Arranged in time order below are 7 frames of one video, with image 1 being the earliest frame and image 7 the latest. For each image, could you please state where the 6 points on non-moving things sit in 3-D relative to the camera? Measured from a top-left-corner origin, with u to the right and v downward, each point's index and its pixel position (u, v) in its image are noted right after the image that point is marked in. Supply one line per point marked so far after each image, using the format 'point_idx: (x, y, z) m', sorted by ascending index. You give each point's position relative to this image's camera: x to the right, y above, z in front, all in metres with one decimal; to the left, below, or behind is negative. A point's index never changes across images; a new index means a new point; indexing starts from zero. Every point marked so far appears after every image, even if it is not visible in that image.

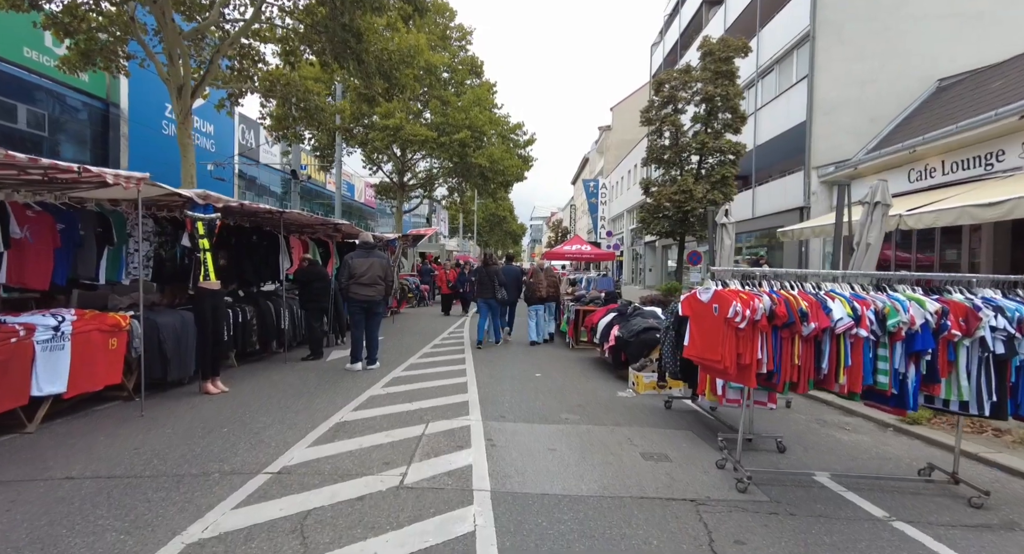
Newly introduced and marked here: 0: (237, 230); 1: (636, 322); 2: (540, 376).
0: (-5.1, +0.9, +9.5) m
1: (+1.9, -0.7, +8.0) m
2: (+0.4, -1.6, +8.1) m
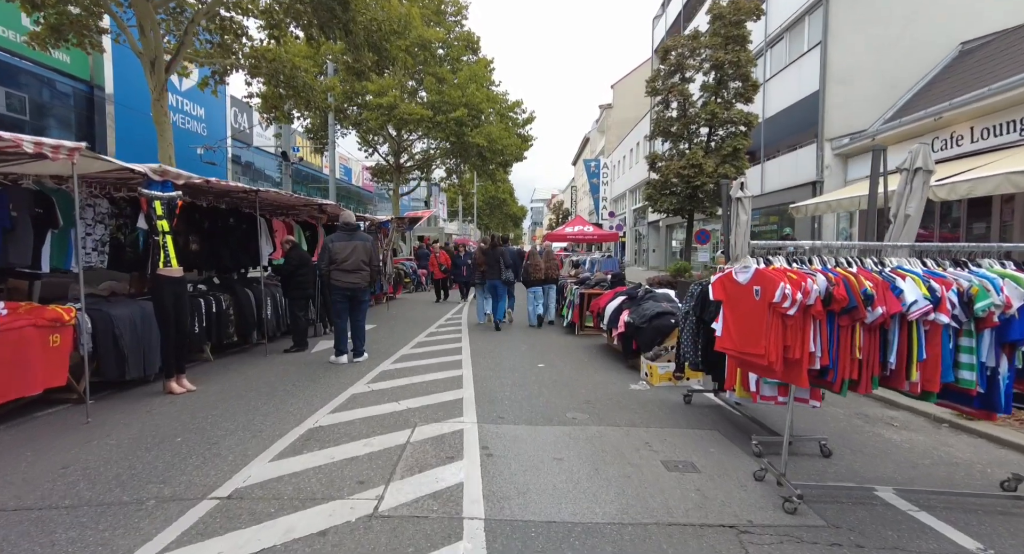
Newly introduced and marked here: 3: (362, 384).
0: (-5.1, +1.1, +8.7) m
1: (+1.9, -0.4, +7.2) m
2: (+0.4, -1.3, +7.4) m
3: (-1.8, -1.3, +6.3) m
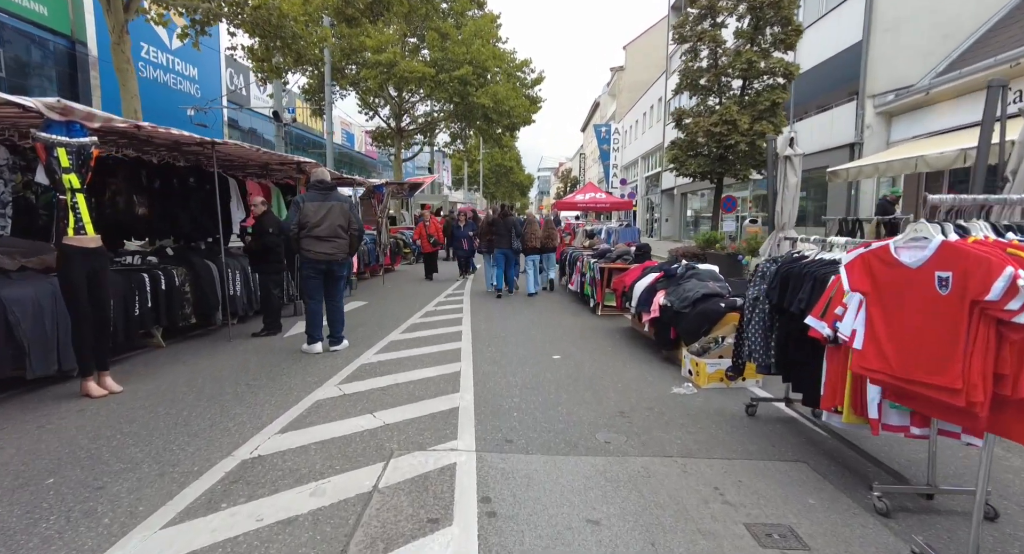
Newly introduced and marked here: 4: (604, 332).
0: (-5.0, +1.5, +7.3) m
1: (+2.0, -0.1, +5.9) m
2: (+0.6, -1.0, +6.1) m
3: (-1.7, -1.0, +5.0) m
4: (+1.4, -0.8, +7.7) m
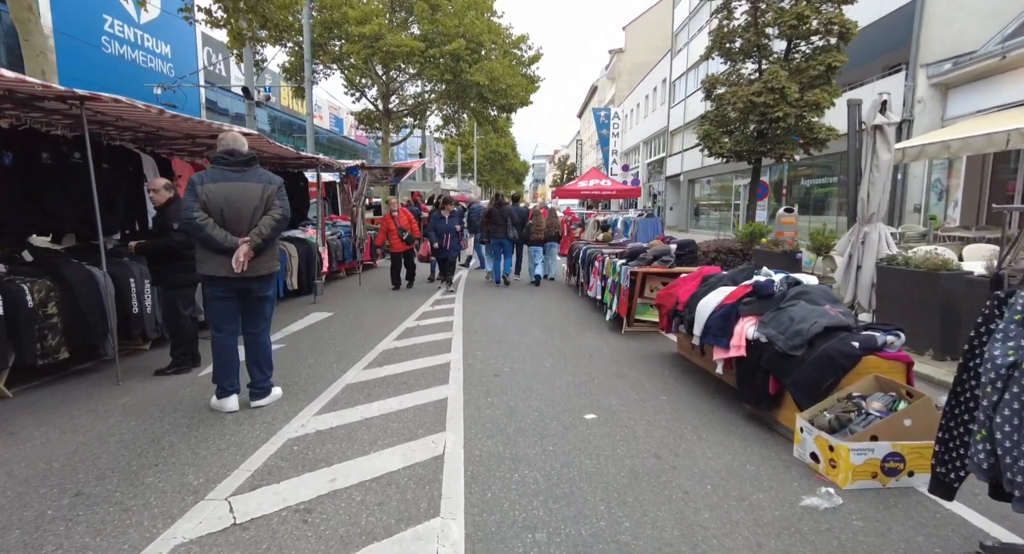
0: (-4.9, +1.4, +5.2) m
1: (+2.1, -0.3, +3.8) m
2: (+0.6, -1.1, +4.0) m
3: (-1.6, -1.2, +2.9) m
4: (+1.4, -1.0, +5.7) m
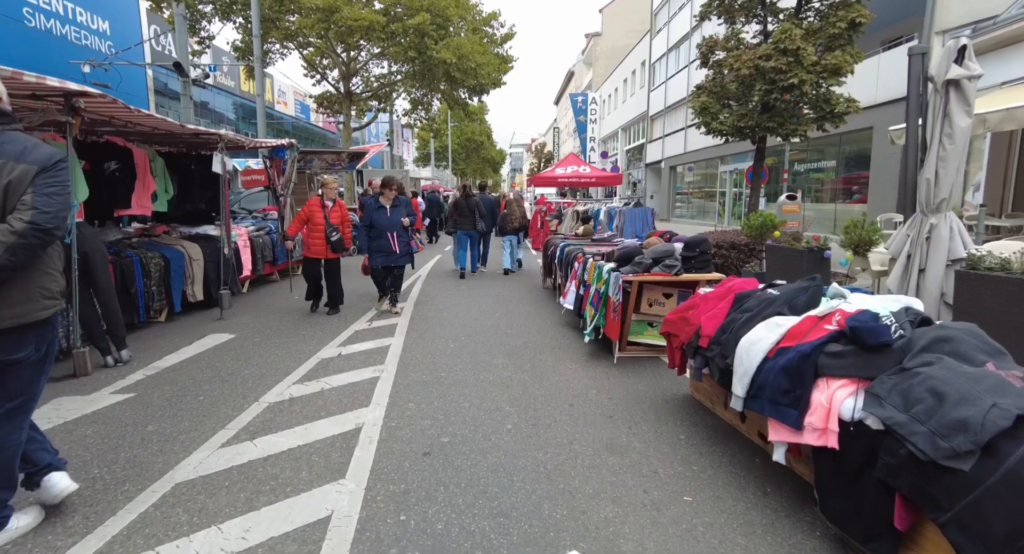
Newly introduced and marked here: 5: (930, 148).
0: (-5.3, +1.2, +3.1) m
1: (+1.7, -0.4, +2.0) m
2: (+0.3, -1.3, +2.2) m
3: (-1.9, -1.5, +1.0) m
4: (+1.0, -1.1, +3.9) m
5: (+4.1, +1.3, +5.0) m
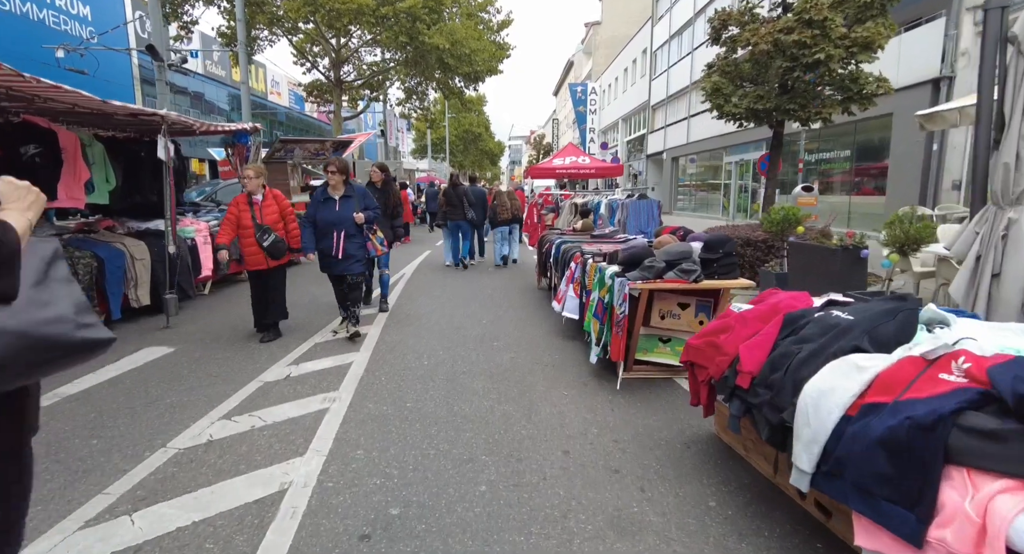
0: (-5.5, +1.1, +2.1) m
1: (+1.6, -0.5, +1.1) m
2: (+0.1, -1.4, +1.3) m
3: (-2.1, -1.6, +0.1) m
4: (+0.9, -1.2, +2.9) m
5: (+4.0, +1.2, +4.1) m
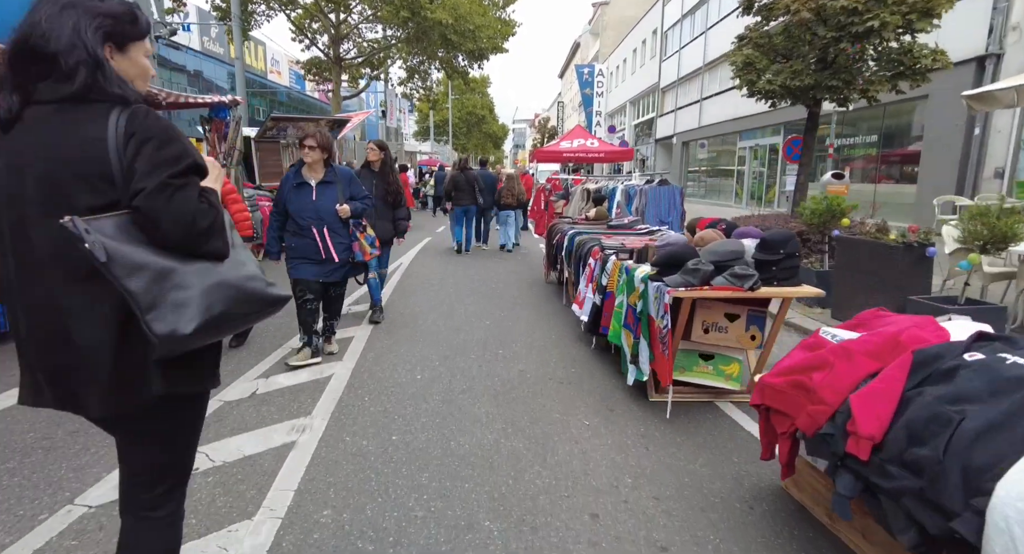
0: (-5.4, +1.1, +1.3) m
1: (+1.6, -0.7, +0.3) m
2: (+0.2, -1.5, +0.5) m
3: (-2.0, -1.7, -0.7) m
4: (+0.9, -1.2, +2.2) m
5: (+4.0, +1.1, +3.2) m
